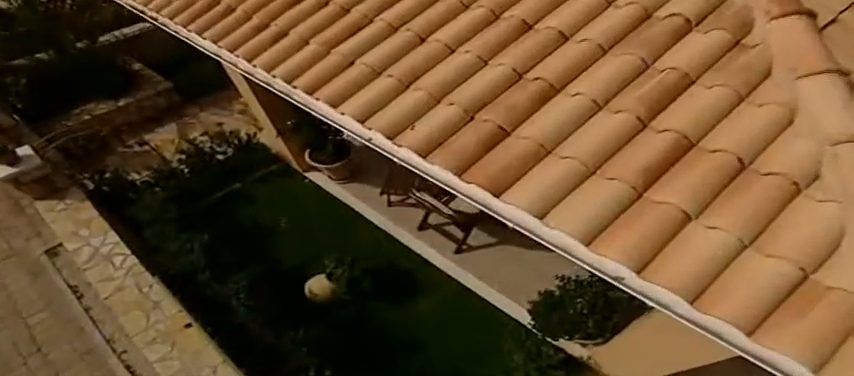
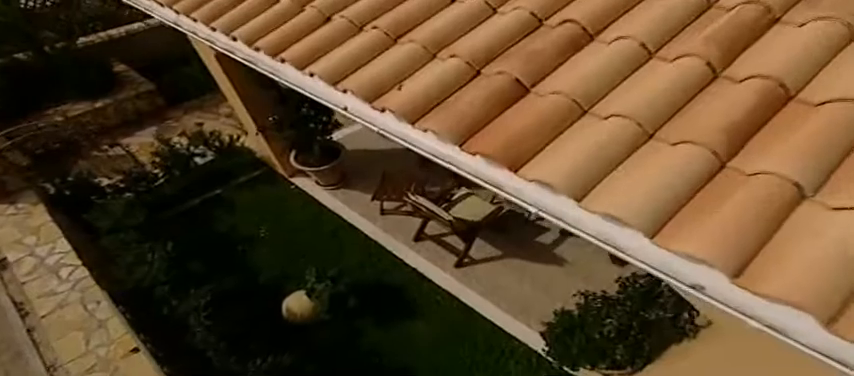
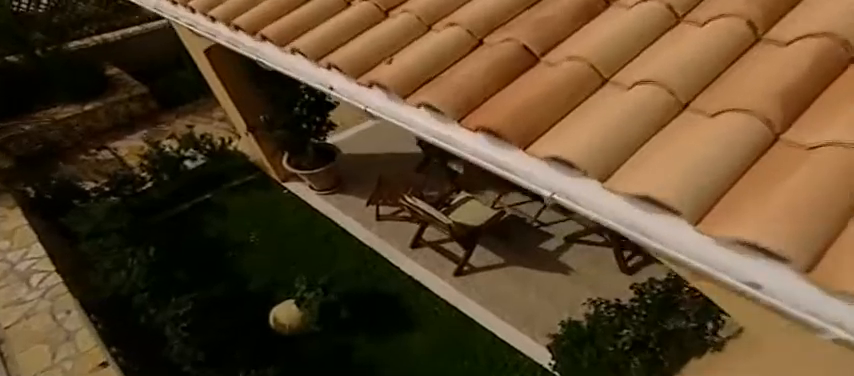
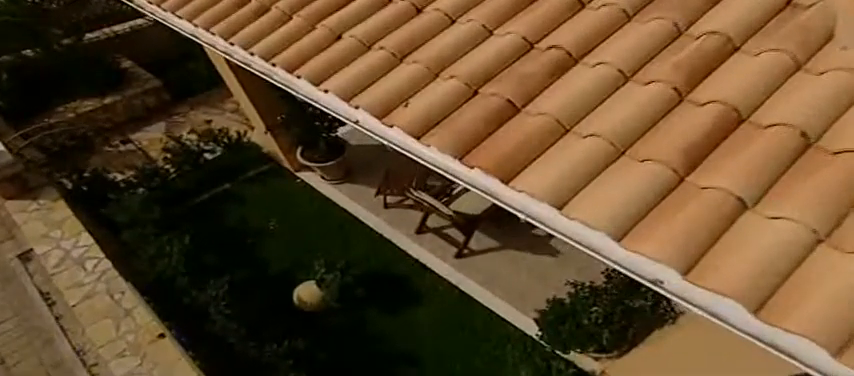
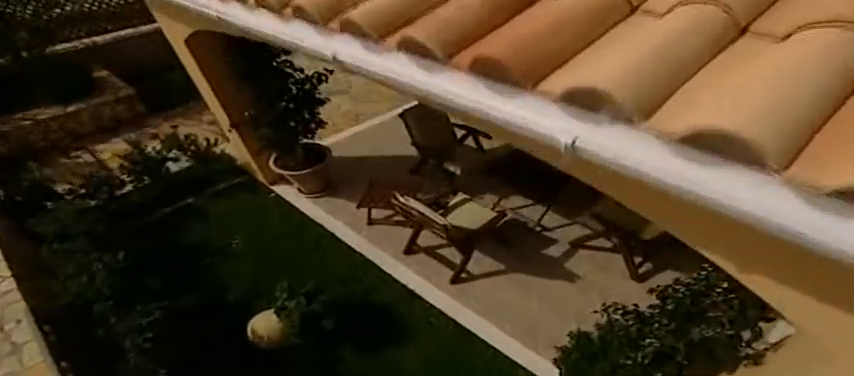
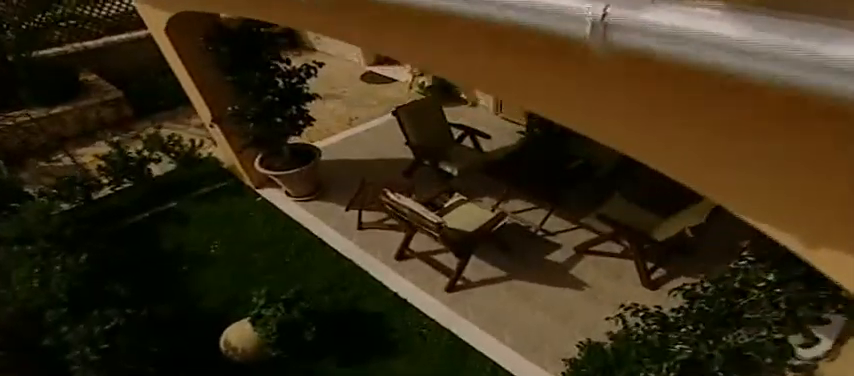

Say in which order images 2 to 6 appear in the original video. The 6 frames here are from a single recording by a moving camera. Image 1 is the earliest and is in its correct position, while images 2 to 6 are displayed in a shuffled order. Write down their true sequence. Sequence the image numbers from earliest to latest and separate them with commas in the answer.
4, 2, 3, 5, 6
